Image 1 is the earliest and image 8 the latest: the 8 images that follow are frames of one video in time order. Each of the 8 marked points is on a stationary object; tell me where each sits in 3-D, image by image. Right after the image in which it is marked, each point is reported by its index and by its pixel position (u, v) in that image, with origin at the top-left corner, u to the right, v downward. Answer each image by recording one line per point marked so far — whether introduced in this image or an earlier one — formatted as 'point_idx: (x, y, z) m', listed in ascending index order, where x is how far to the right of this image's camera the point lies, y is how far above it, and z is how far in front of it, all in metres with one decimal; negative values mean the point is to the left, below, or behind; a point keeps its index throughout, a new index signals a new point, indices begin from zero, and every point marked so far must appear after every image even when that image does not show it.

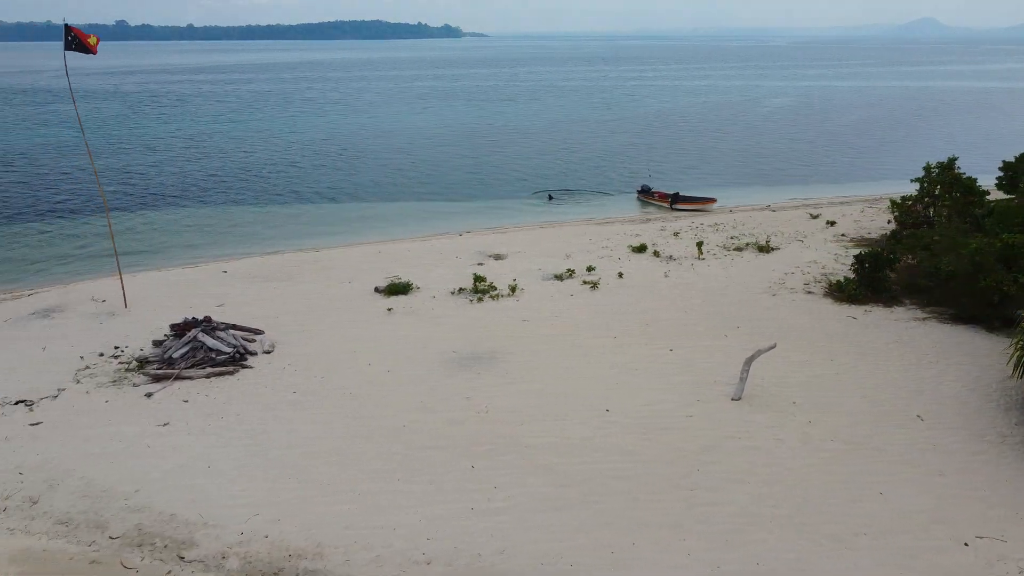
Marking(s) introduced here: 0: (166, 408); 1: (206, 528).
0: (-6.1, -2.1, +14.8) m
1: (-4.3, -3.4, +11.6) m
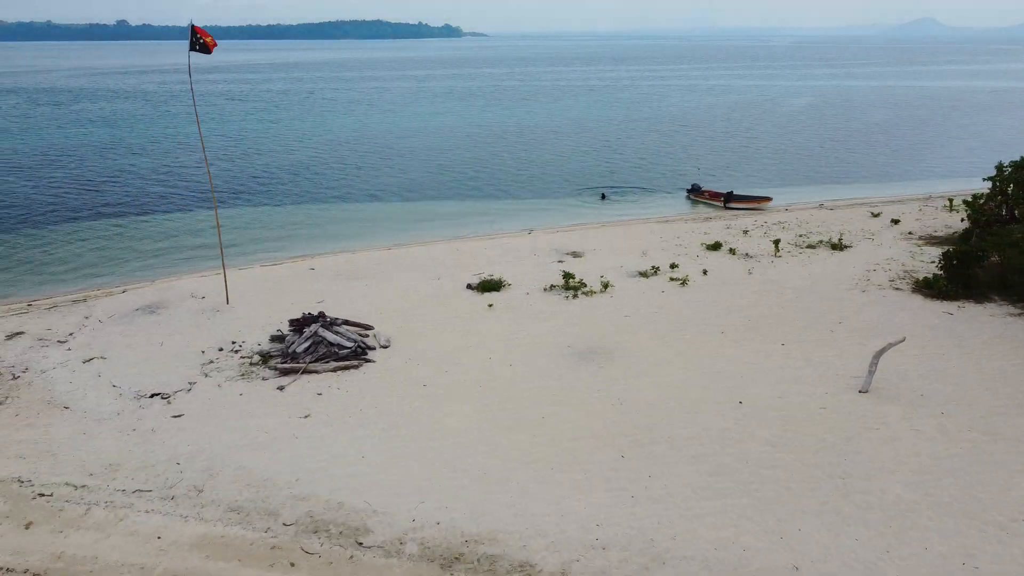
0: (-3.8, -2.0, +15.2) m
1: (-1.9, -3.3, +12.0) m
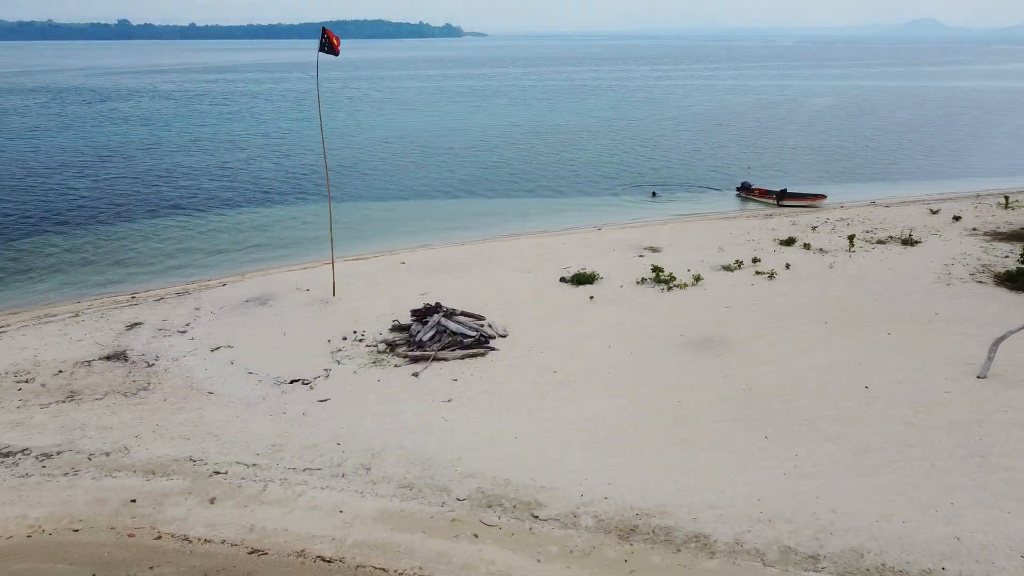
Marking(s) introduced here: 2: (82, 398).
0: (-1.3, -1.9, +15.9) m
1: (+0.5, -3.1, +12.7) m
2: (-8.4, -2.1, +16.1) m
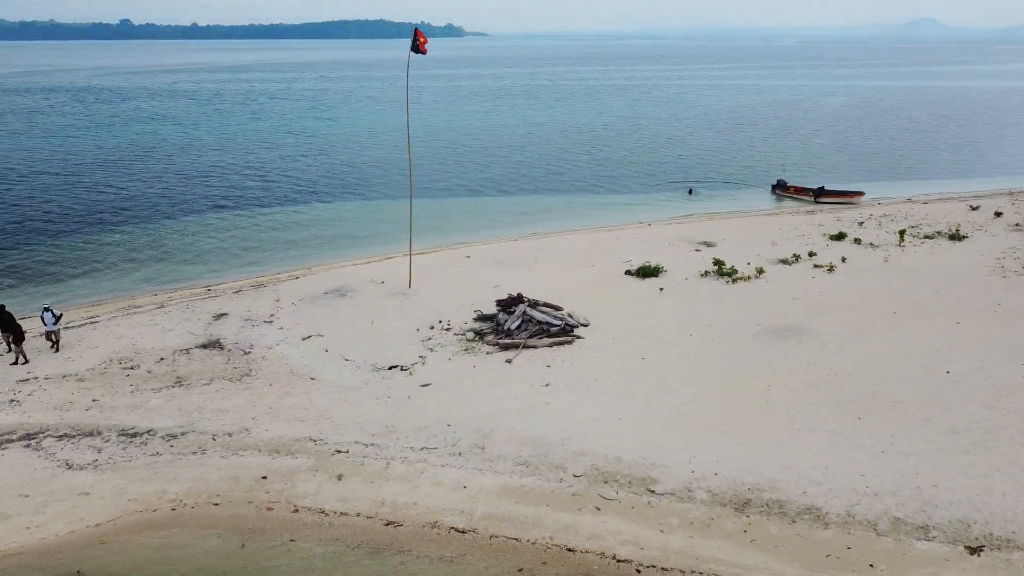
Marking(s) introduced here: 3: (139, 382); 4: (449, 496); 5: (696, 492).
0: (+0.5, -1.7, +16.6) m
1: (+2.4, -2.9, +13.4) m
2: (-6.5, -1.9, +16.8) m
3: (-7.6, -1.9, +16.9) m
4: (-1.0, -3.3, +13.1) m
5: (+2.8, -3.2, +12.8) m
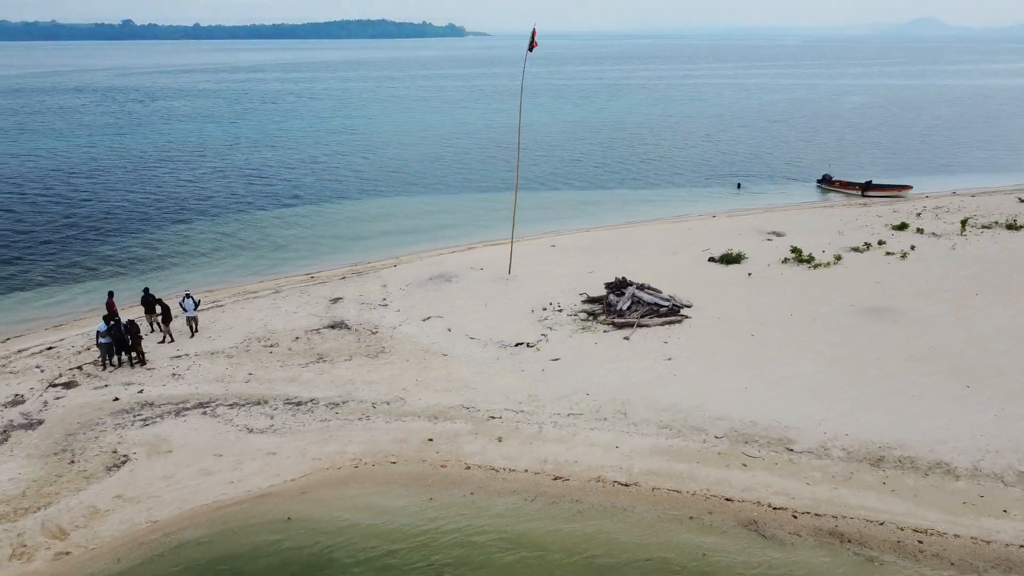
0: (+3.1, -1.3, +17.9) m
1: (+5.0, -2.5, +14.7) m
2: (-3.9, -1.6, +18.1) m
3: (-5.0, -1.6, +18.2) m
4: (+1.6, -2.9, +14.4) m
5: (+5.4, -2.8, +14.1) m
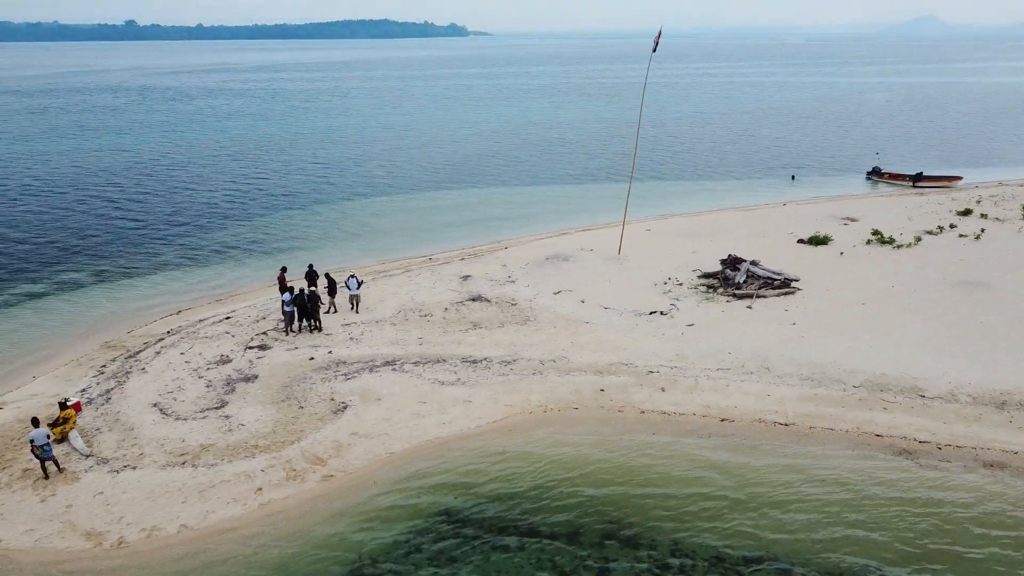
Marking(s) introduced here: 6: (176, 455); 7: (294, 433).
0: (+6.4, -0.6, +20.0) m
1: (+8.3, -1.9, +16.8) m
2: (-0.6, -0.9, +20.3) m
3: (-1.7, -0.9, +20.3) m
4: (+4.9, -2.3, +16.5) m
5: (+8.7, -2.1, +16.2) m
6: (-5.8, -2.9, +14.4) m
7: (-4.0, -2.6, +15.2) m
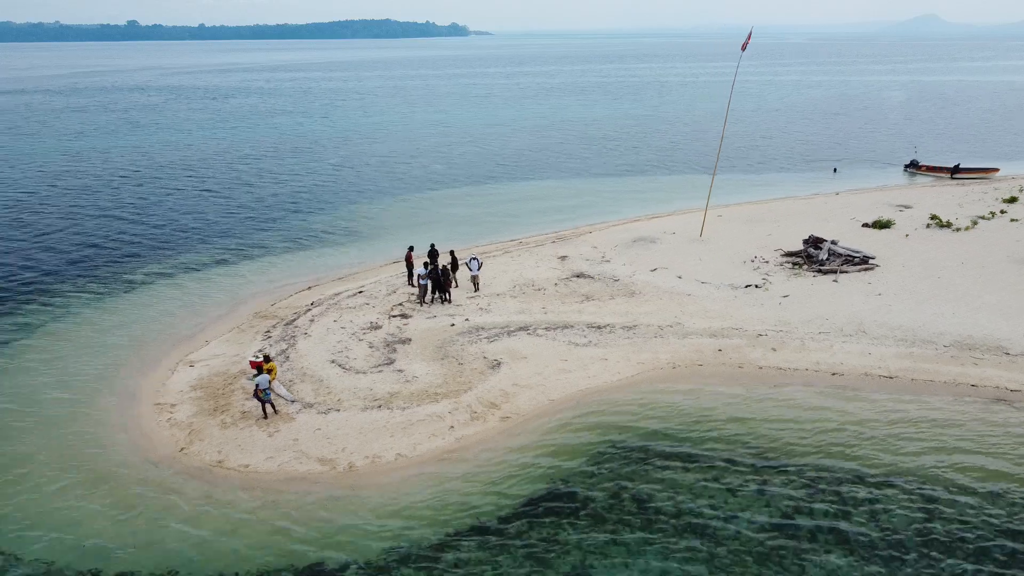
0: (+9.4, 0.0, +22.2) m
1: (+11.2, -1.2, +19.0) m
2: (+2.4, -0.3, +22.5) m
3: (+1.3, -0.3, +22.5) m
4: (+7.9, -1.6, +18.7) m
5: (+11.7, -1.5, +18.4) m
6: (-2.8, -2.2, +16.6) m
7: (-1.0, -2.0, +17.4) m
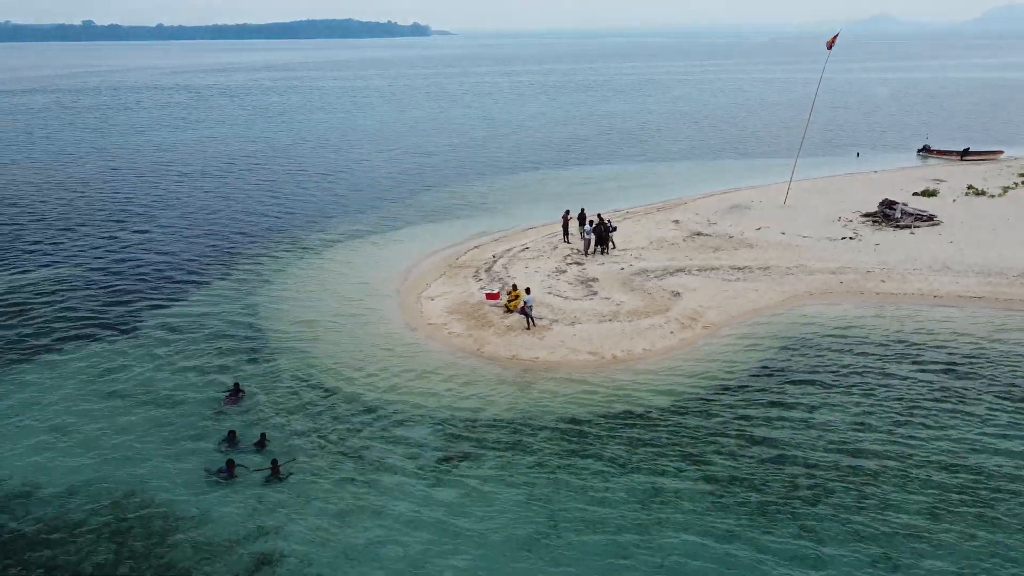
0: (+14.2, +1.7, +27.8) m
1: (+16.2, +0.5, +24.7) m
2: (+7.2, +1.3, +27.8) m
3: (+6.1, +1.3, +27.8) m
4: (+12.9, +0.1, +24.2) m
5: (+16.7, +0.3, +24.1) m
6: (+2.3, -0.7, +21.7) m
7: (+4.1, -0.5, +22.5) m
